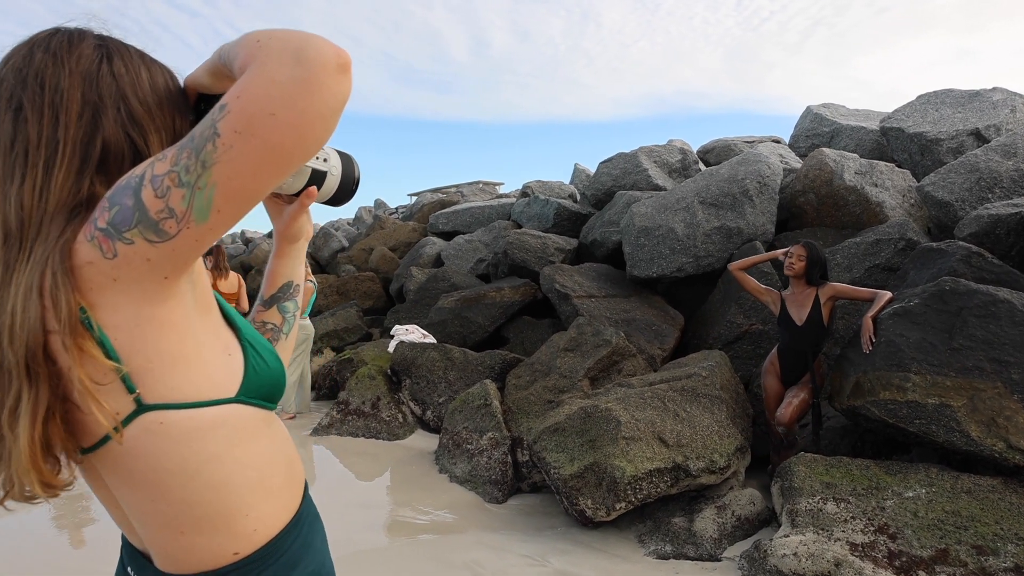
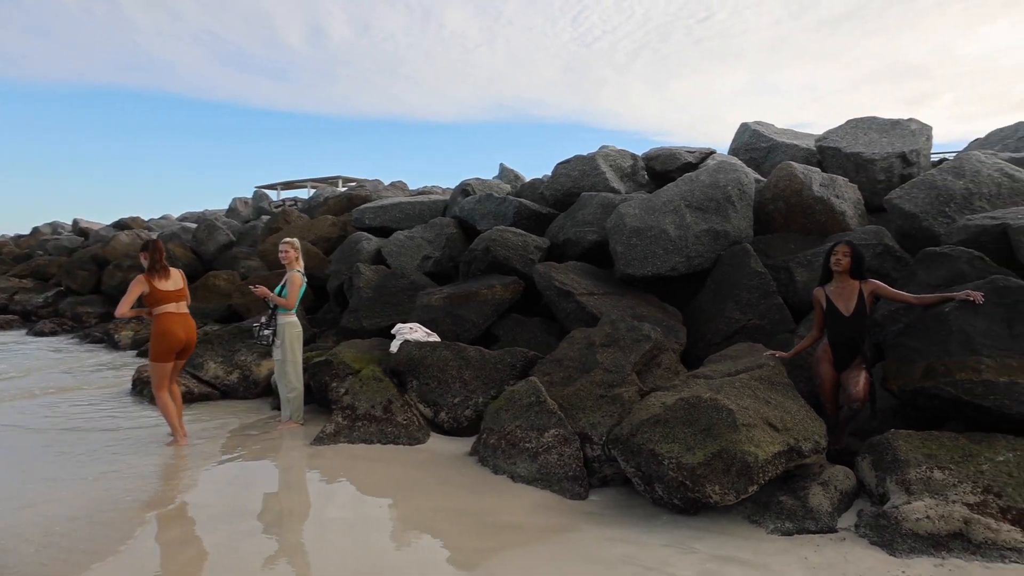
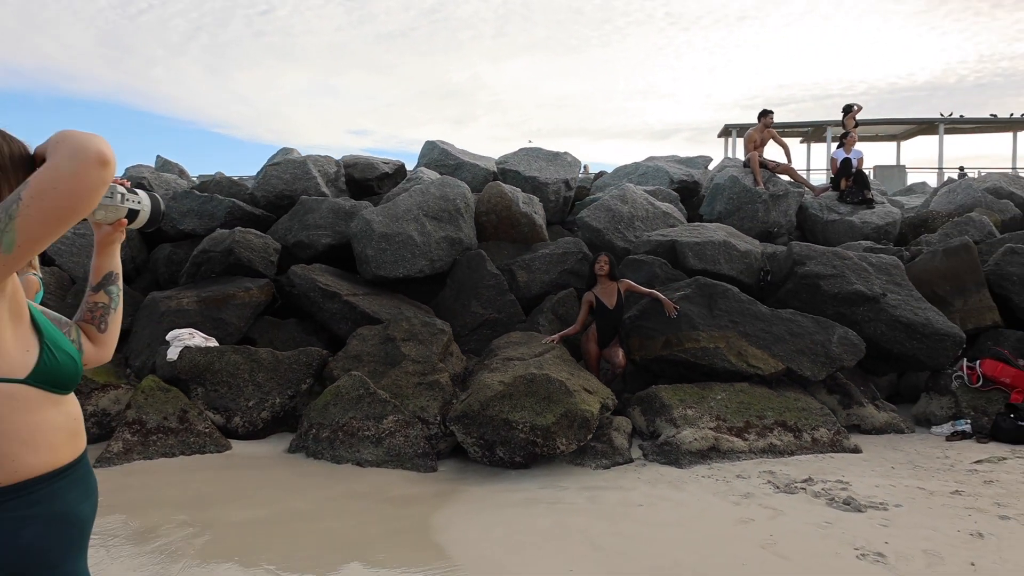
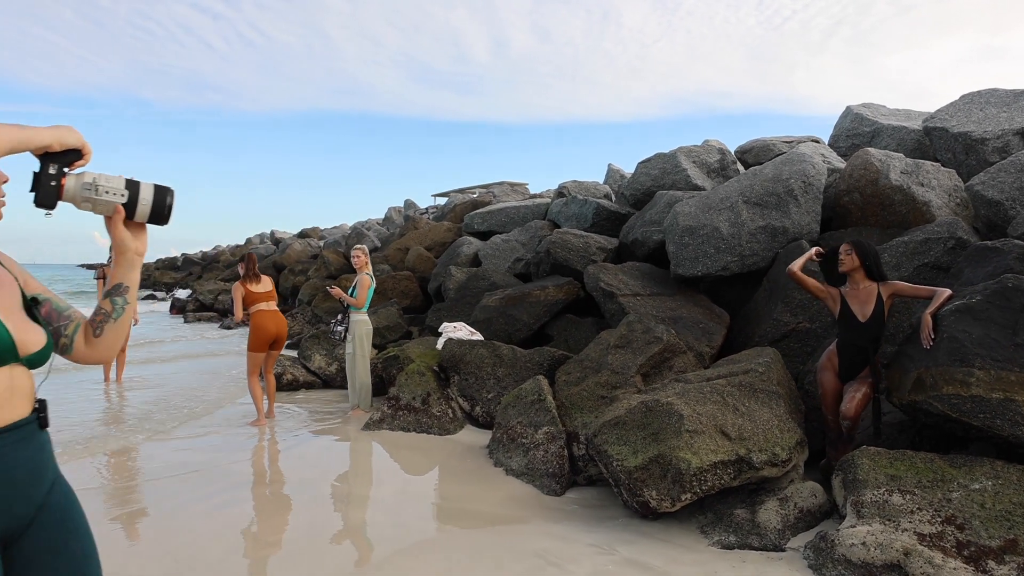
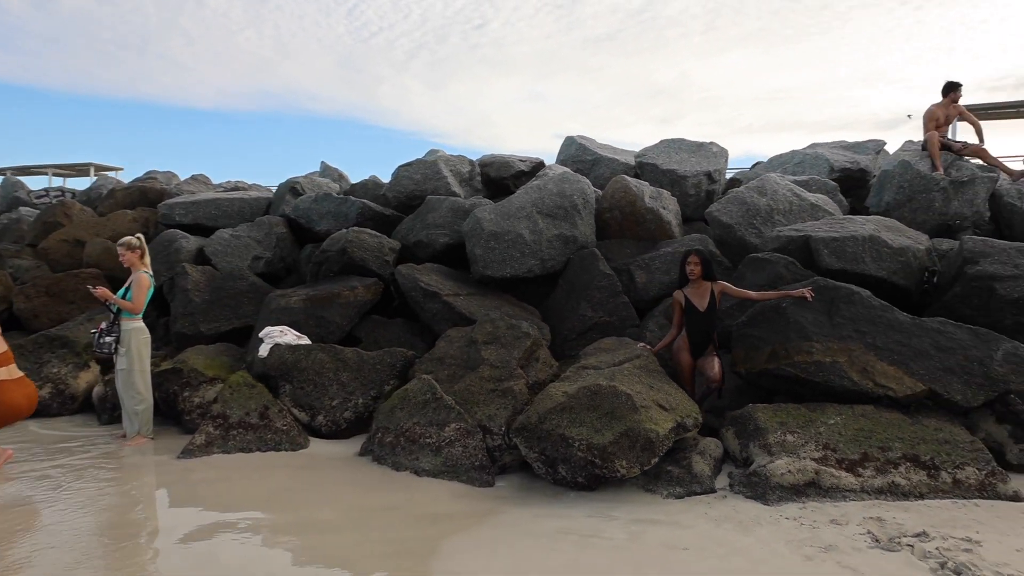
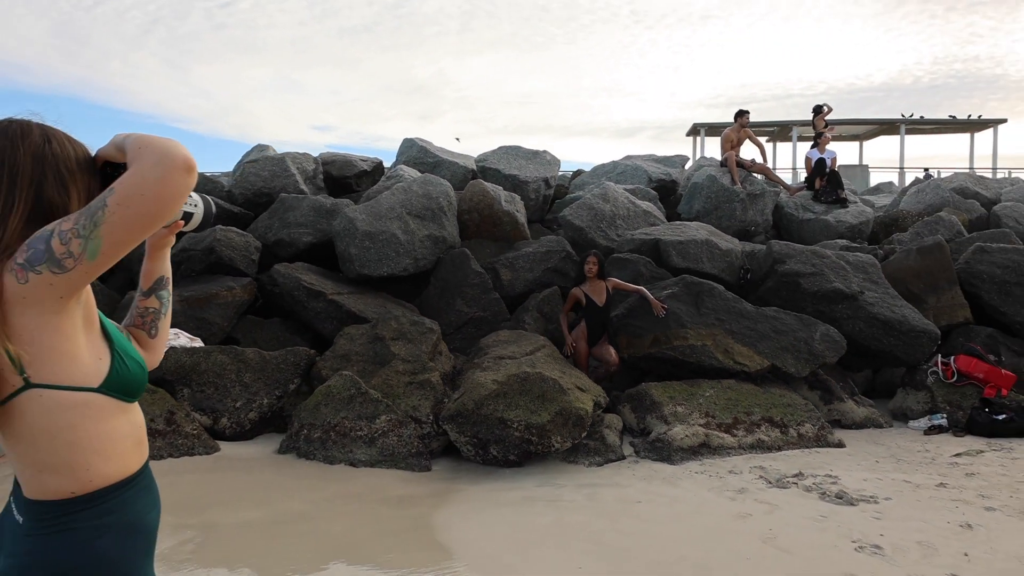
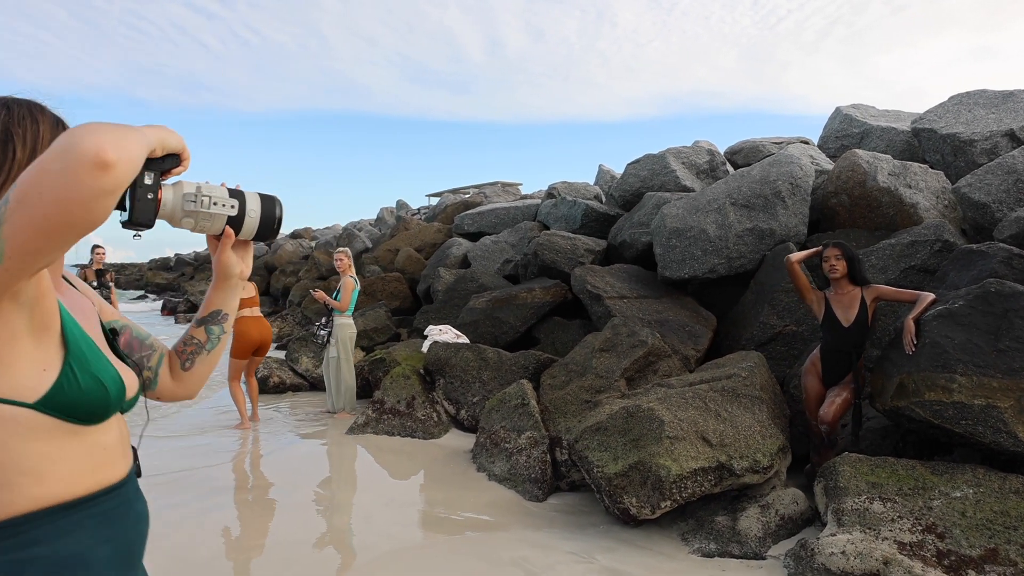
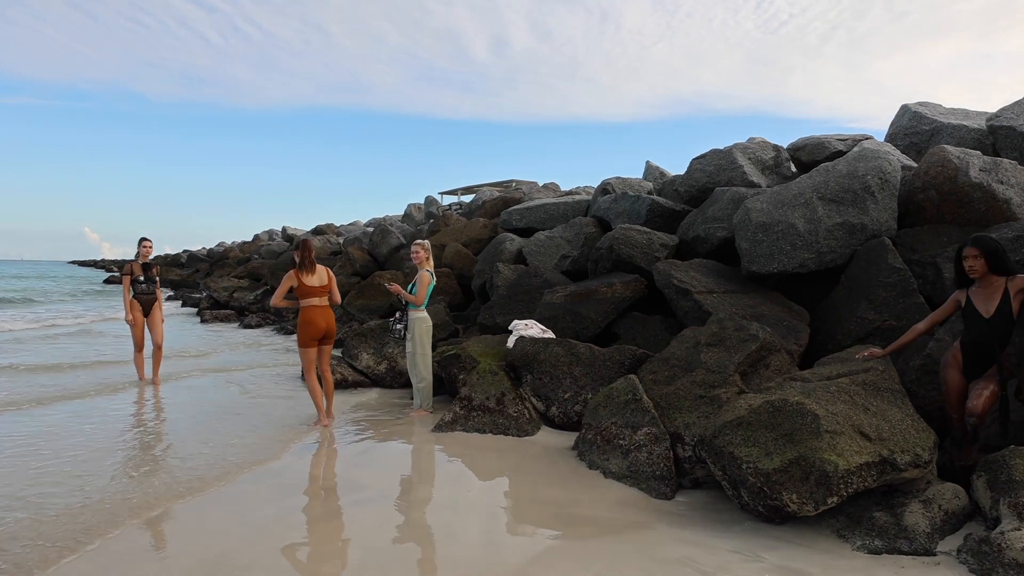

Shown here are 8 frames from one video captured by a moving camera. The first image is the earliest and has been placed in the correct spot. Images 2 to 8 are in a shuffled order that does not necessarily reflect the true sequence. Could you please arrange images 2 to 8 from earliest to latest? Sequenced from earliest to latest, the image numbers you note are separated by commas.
7, 4, 8, 2, 5, 3, 6
